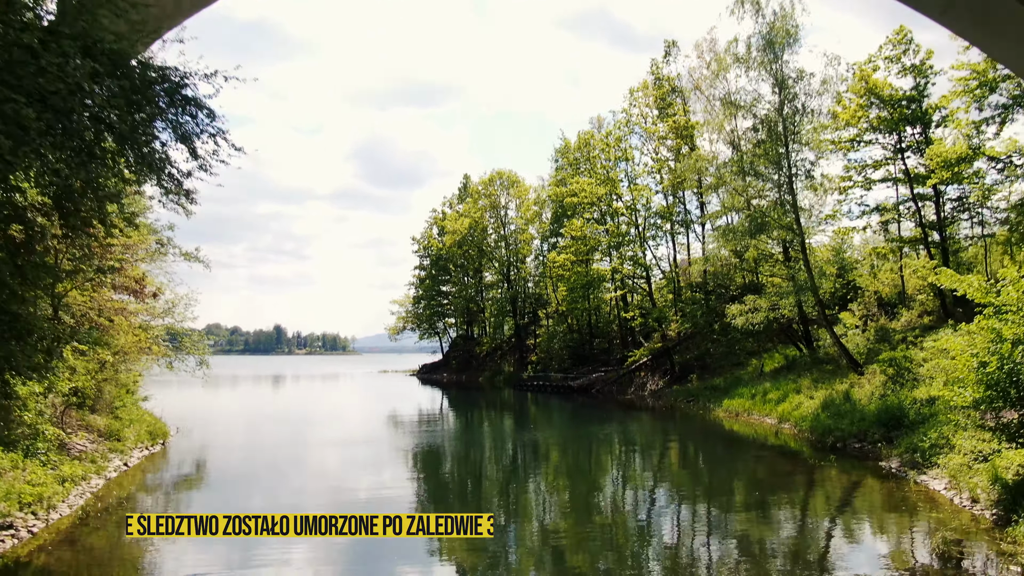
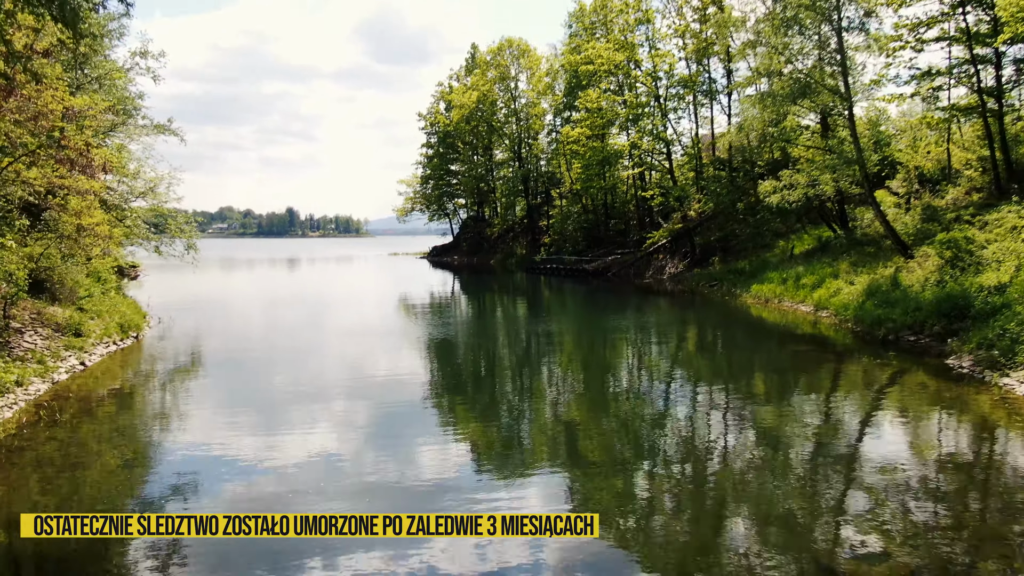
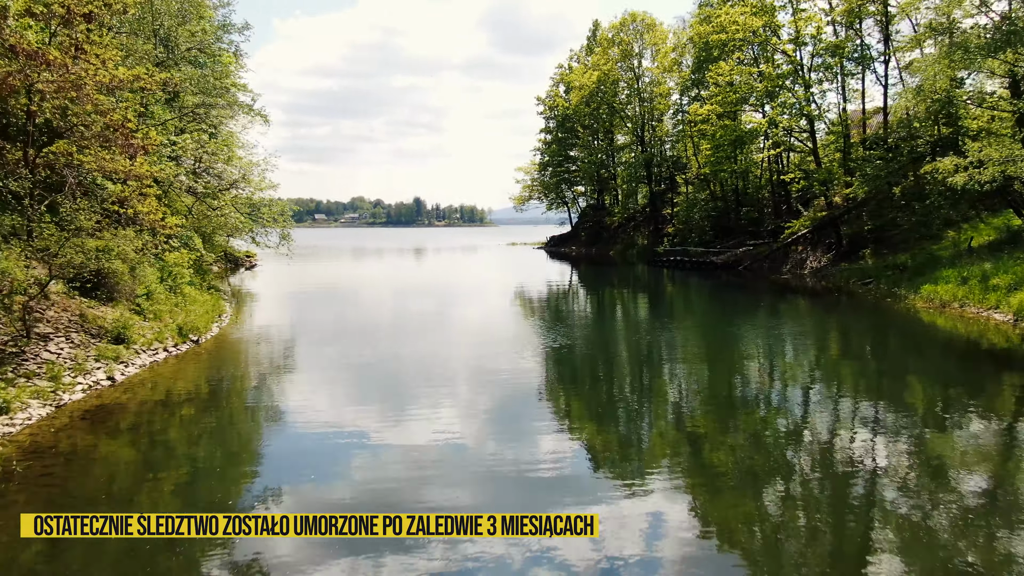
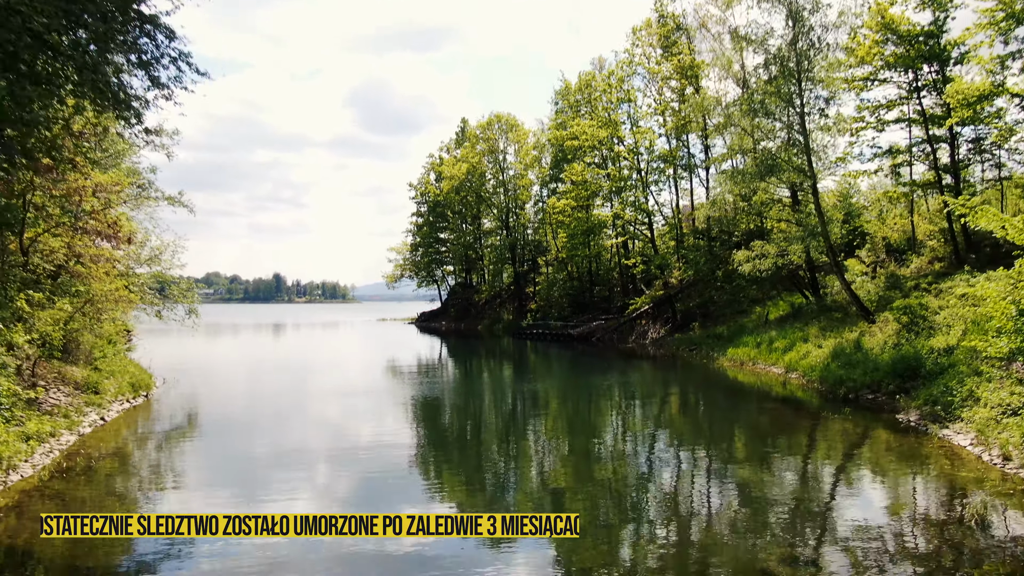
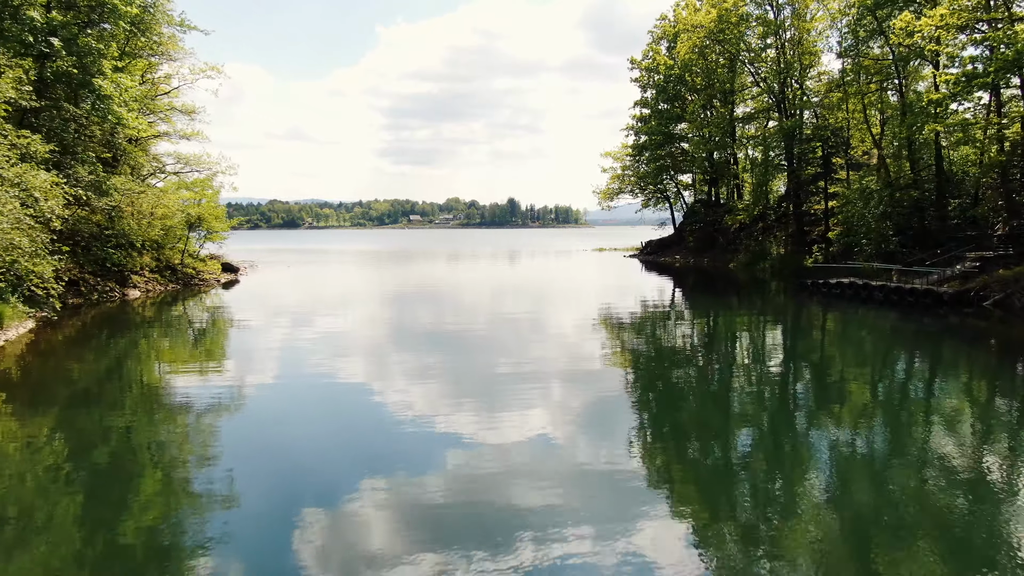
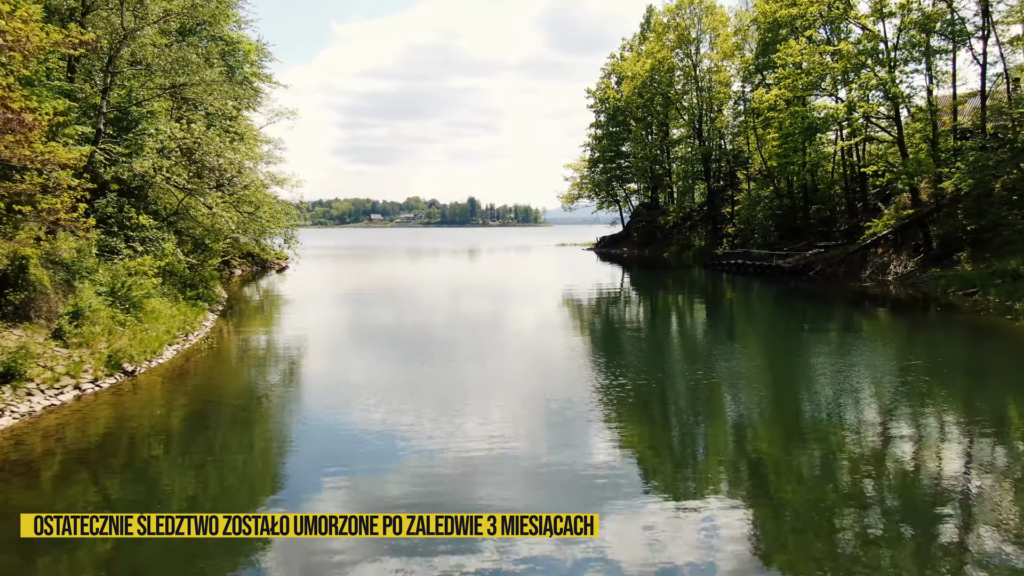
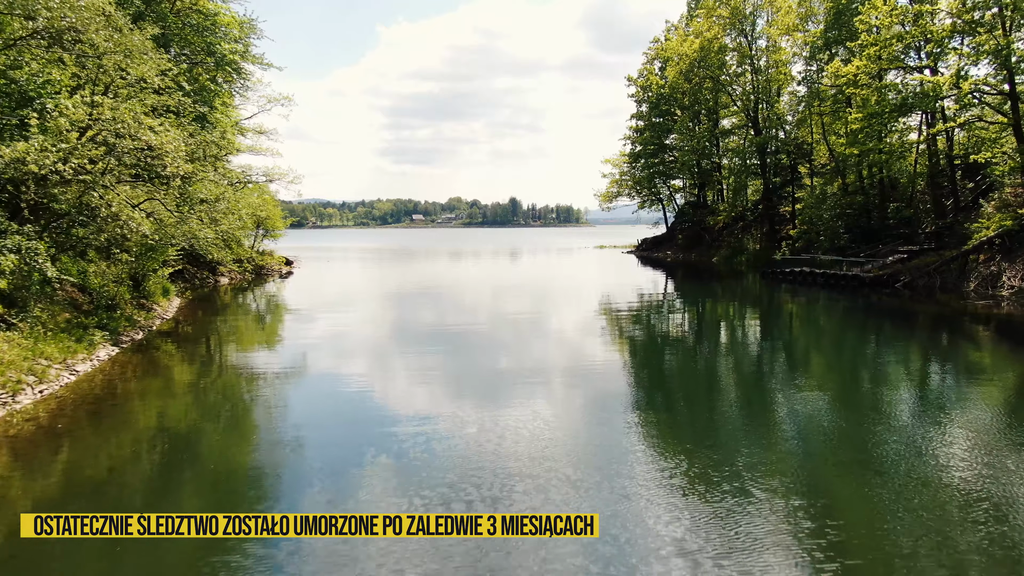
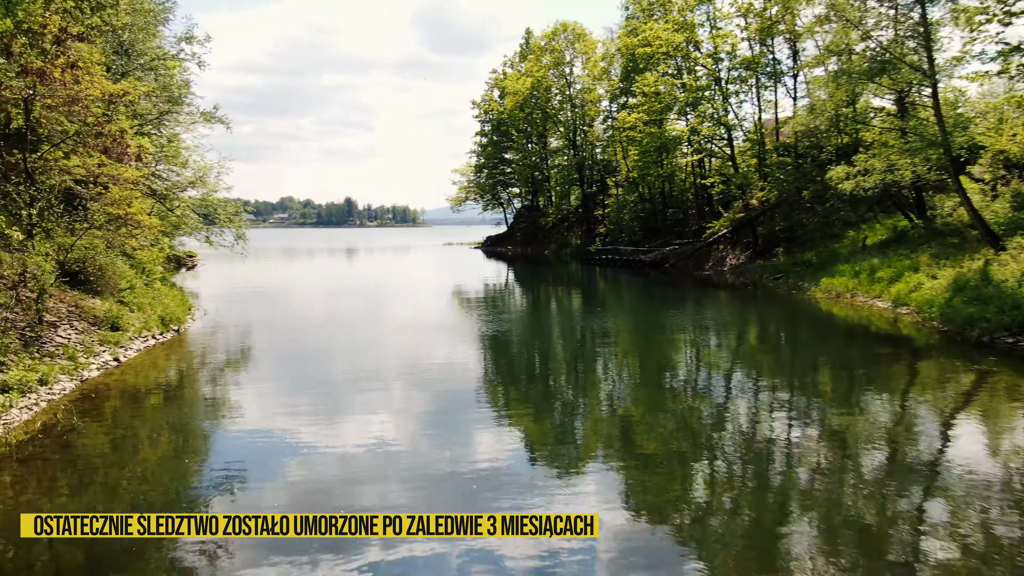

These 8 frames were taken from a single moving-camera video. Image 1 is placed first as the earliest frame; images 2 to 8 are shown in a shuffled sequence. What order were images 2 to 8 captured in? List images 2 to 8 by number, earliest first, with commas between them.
4, 2, 8, 3, 6, 7, 5
